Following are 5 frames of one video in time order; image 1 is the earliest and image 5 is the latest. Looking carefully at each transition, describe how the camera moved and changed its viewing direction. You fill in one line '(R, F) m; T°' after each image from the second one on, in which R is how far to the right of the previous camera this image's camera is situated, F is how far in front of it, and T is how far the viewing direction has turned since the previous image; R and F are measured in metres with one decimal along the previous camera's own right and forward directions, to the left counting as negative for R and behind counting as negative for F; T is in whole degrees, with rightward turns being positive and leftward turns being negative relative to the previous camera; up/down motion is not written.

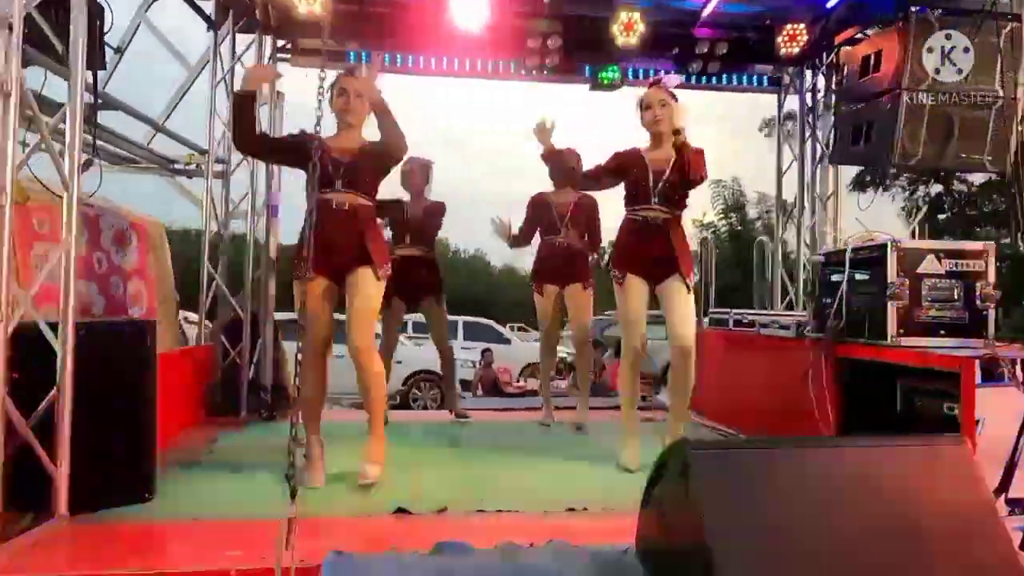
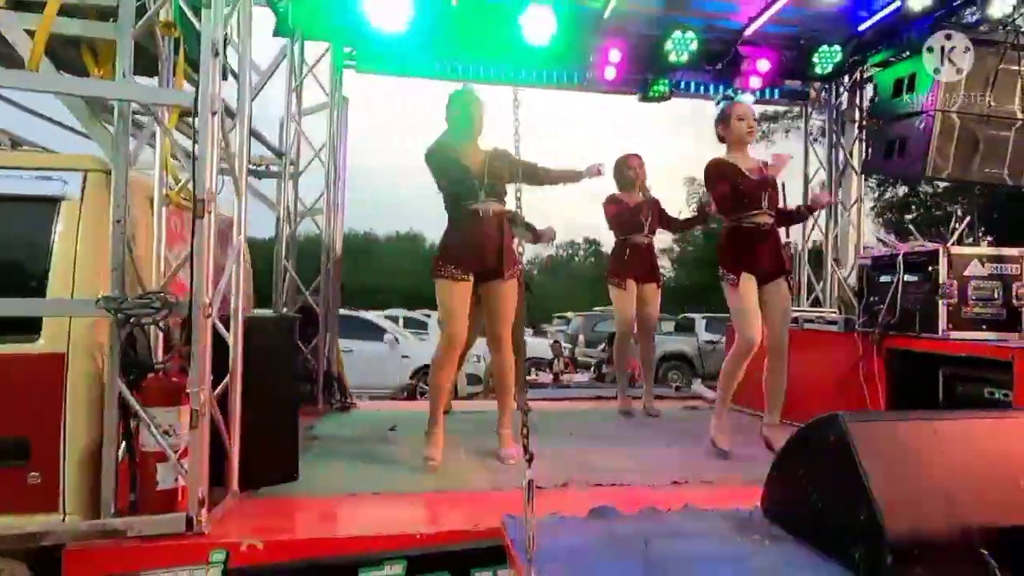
(-0.7, -0.3) m; +3°
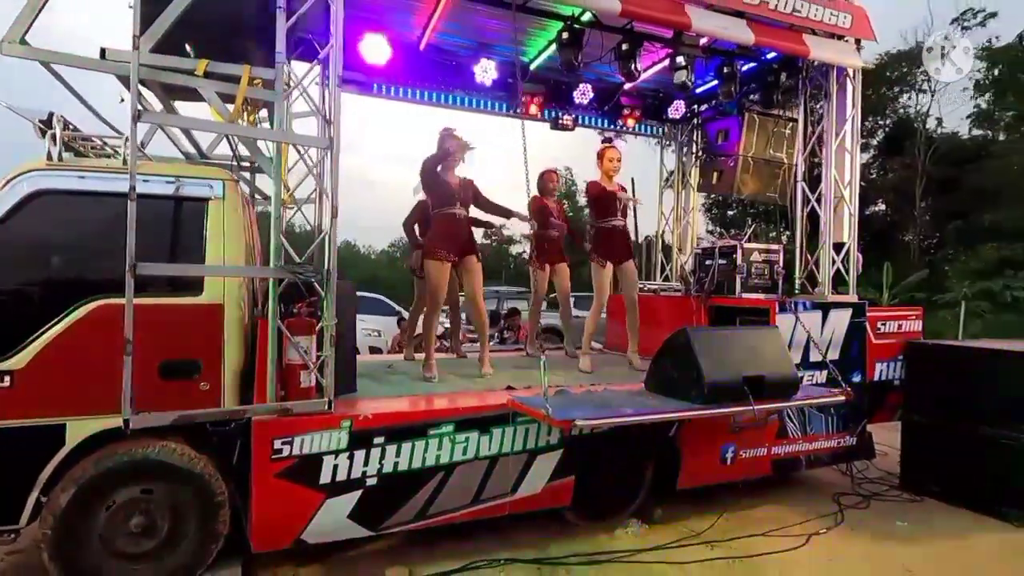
(-0.9, -1.5) m; +14°
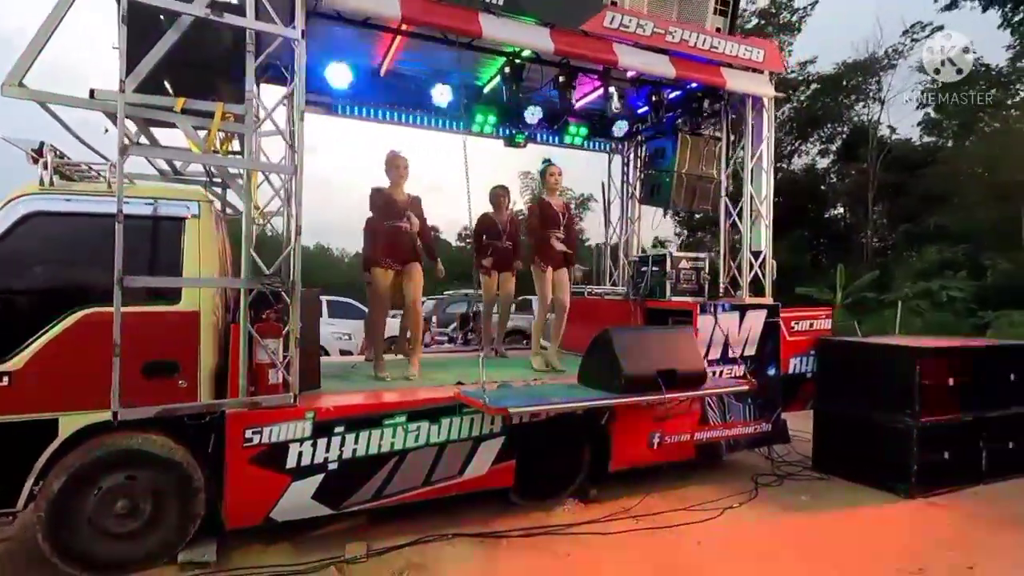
(+0.2, -0.6) m; +2°
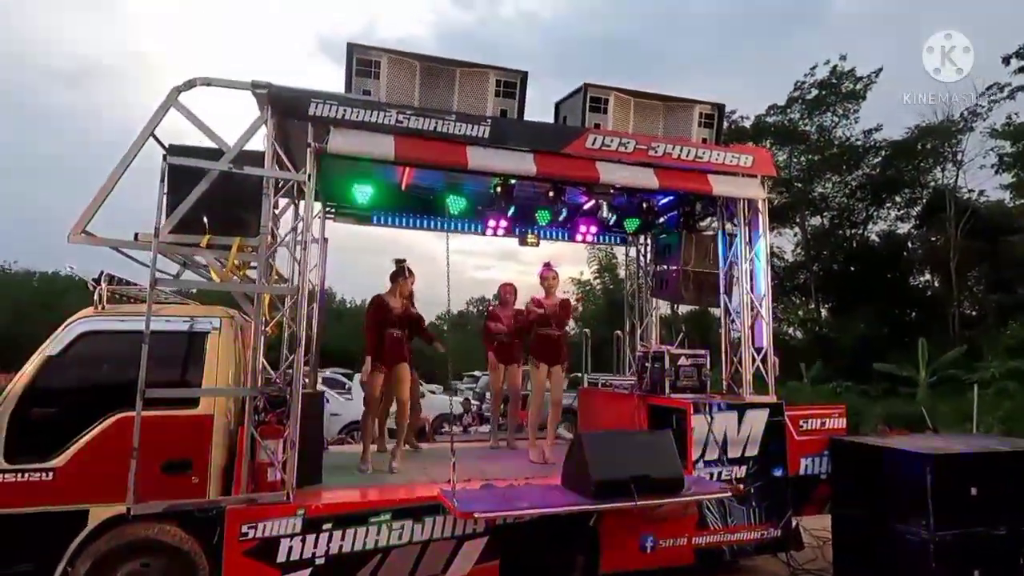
(+0.8, -0.3) m; -7°
